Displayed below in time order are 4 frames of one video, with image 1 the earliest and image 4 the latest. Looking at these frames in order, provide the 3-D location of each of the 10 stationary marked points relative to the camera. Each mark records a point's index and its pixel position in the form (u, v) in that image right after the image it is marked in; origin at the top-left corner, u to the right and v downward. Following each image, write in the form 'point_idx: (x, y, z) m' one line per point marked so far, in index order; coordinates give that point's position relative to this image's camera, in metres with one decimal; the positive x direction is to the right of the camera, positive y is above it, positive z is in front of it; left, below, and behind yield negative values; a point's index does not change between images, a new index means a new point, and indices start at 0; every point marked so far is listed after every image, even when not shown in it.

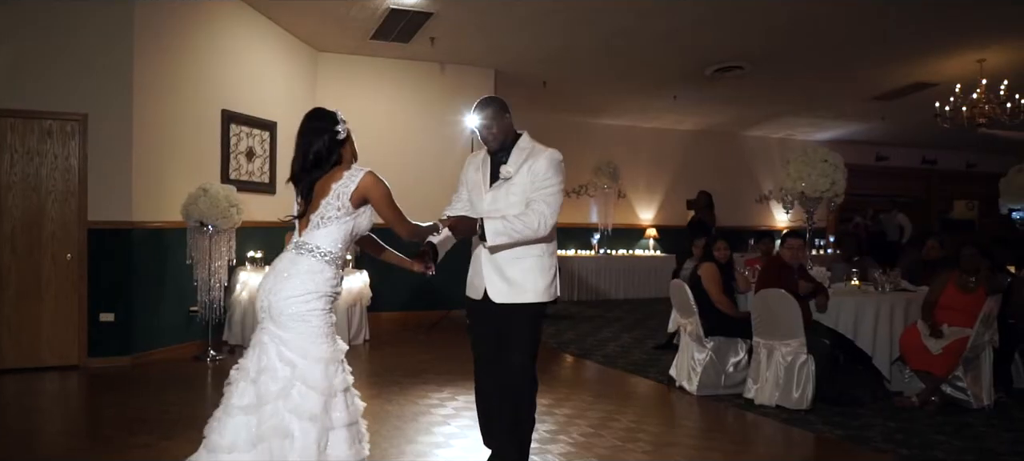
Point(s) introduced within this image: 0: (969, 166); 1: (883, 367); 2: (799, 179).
0: (+8.3, +1.2, +14.7) m
1: (+2.3, -0.8, +5.0) m
2: (+2.0, +0.4, +5.7) m
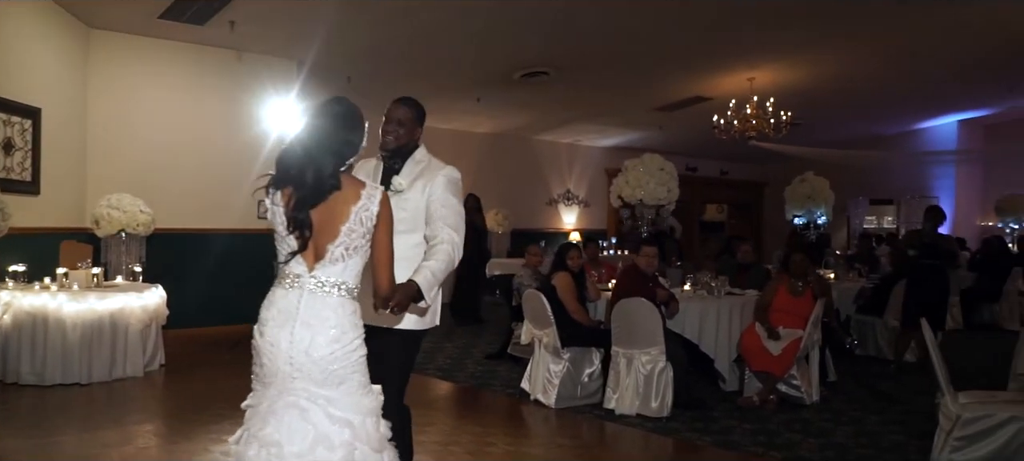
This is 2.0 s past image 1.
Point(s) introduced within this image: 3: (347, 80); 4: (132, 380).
0: (+4.2, +1.2, +16.3) m
1: (+1.4, -0.9, +5.2) m
2: (+0.9, +0.3, +5.8) m
3: (-1.9, +1.7, +9.3) m
4: (-2.7, -1.1, +5.7) m
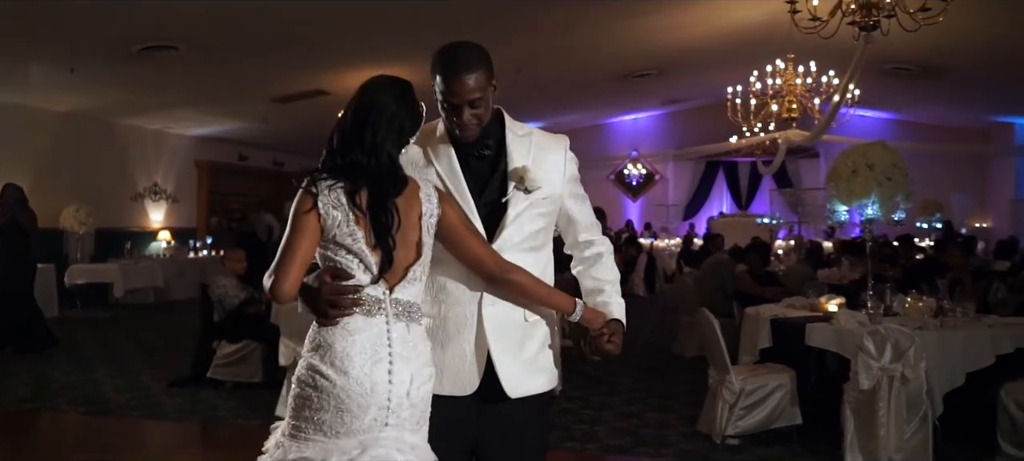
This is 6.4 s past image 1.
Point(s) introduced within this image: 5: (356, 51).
0: (-4.1, +1.2, +16.0) m
1: (-0.2, -0.9, +5.2) m
2: (-0.9, +0.3, +5.4) m
3: (-5.2, +1.7, +6.7) m
4: (-3.8, -1.1, +3.3) m
5: (-1.7, +2.0, +8.8) m
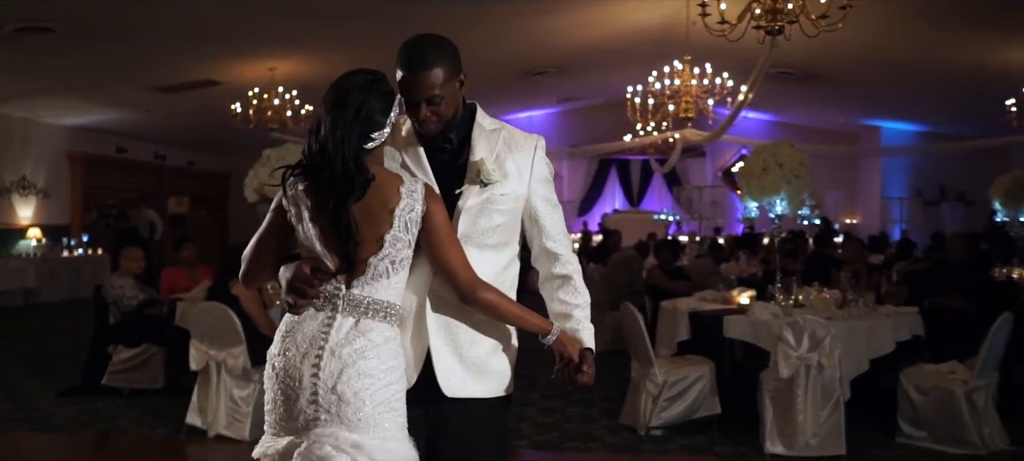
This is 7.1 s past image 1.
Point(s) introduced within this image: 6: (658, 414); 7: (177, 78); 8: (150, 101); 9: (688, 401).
0: (-6.1, +1.3, +15.2) m
1: (-0.8, -0.9, +5.1) m
2: (-1.5, +0.3, +5.2) m
3: (-5.9, +1.7, +5.9) m
4: (-4.0, -1.1, +2.7) m
5: (-2.7, +2.0, +8.4) m
6: (+0.8, -1.0, +4.3) m
7: (-4.1, +1.9, +9.9) m
8: (-4.8, +1.7, +10.8) m
9: (+1.0, -0.9, +4.3) m
